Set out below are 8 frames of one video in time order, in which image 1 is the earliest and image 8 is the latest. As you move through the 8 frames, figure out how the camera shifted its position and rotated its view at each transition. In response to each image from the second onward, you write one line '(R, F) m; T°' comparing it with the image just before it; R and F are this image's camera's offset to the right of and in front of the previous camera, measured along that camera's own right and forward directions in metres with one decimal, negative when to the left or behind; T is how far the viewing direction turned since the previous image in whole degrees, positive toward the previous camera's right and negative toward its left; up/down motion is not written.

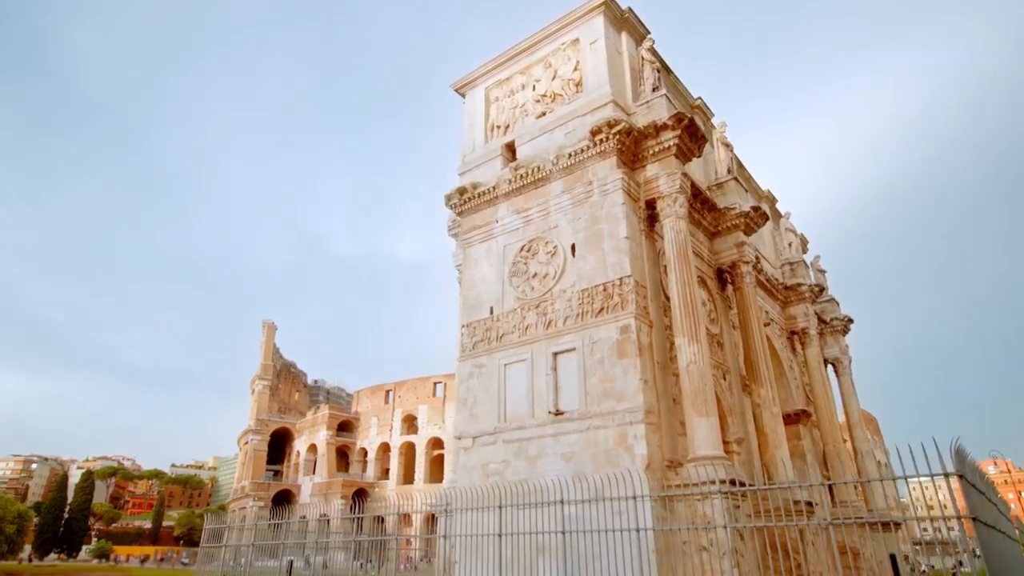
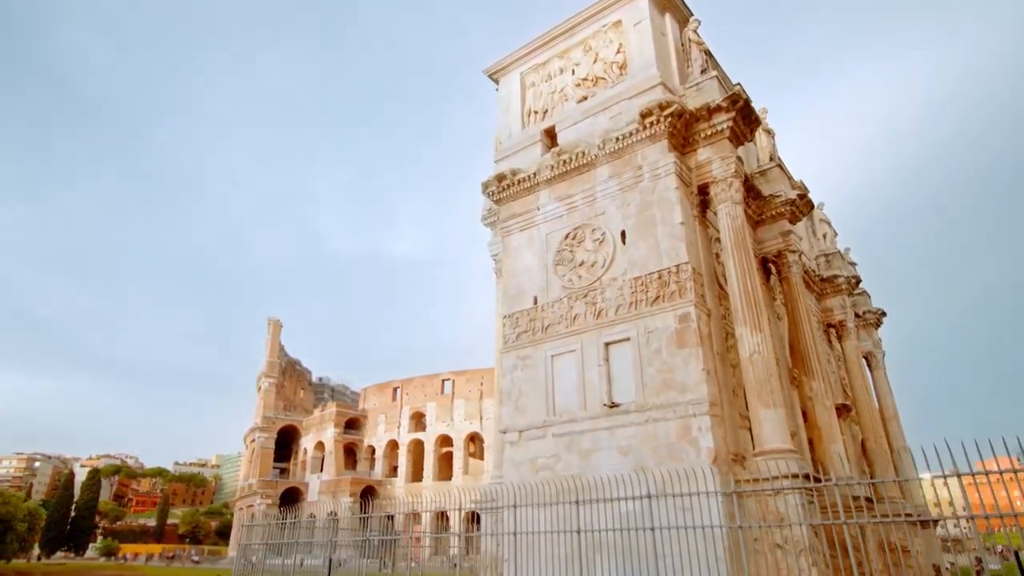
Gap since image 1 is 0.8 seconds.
(-0.9, +0.4) m; 0°
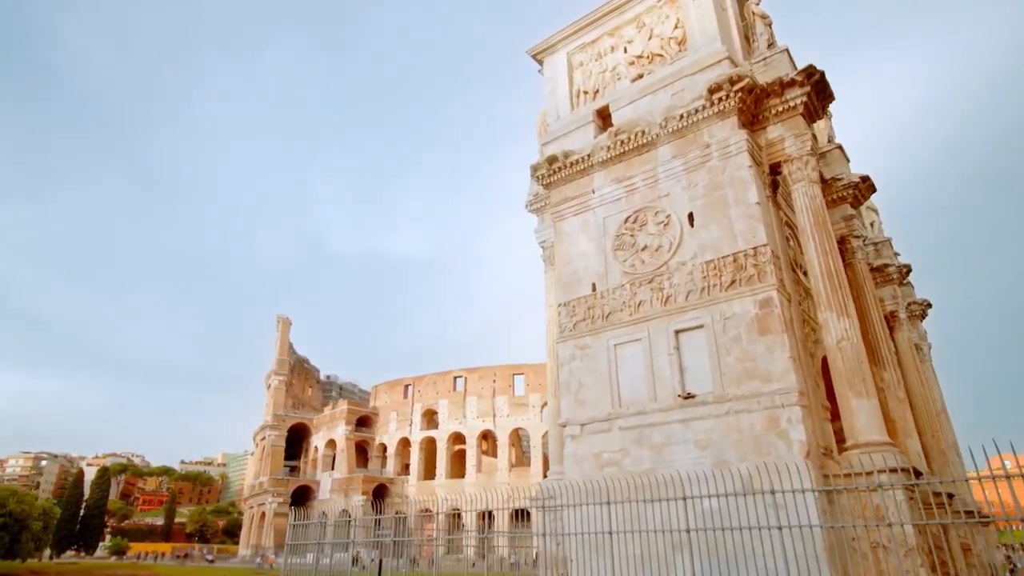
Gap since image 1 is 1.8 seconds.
(-1.0, +0.6) m; 0°
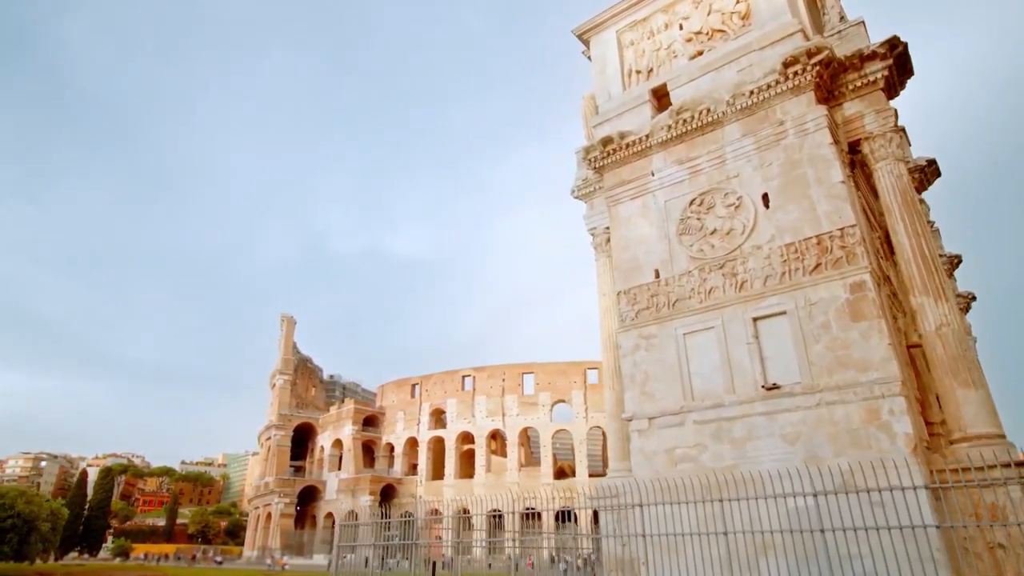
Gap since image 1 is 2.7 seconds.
(-1.1, +0.6) m; 0°
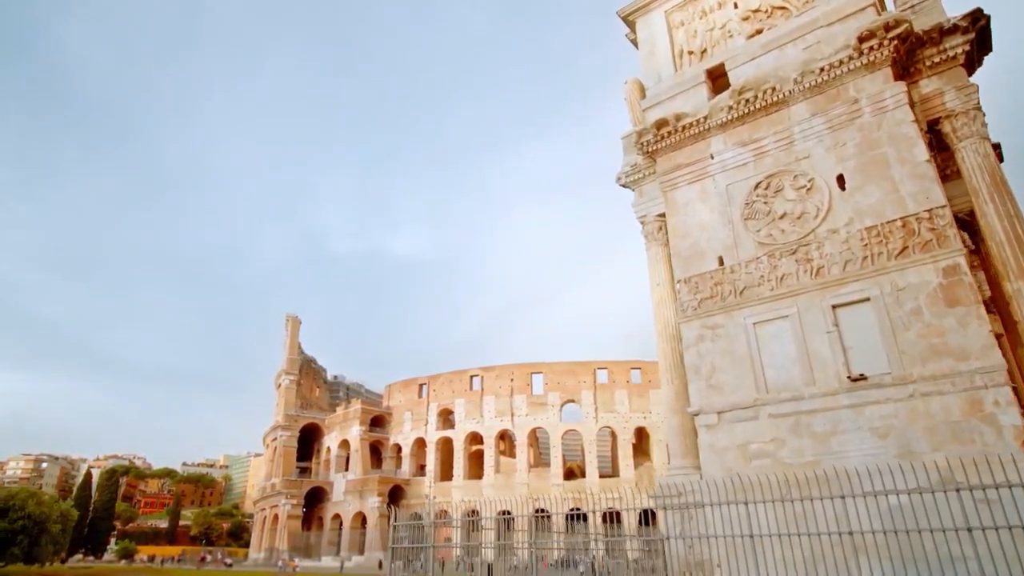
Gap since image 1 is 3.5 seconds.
(-1.0, +0.5) m; 0°
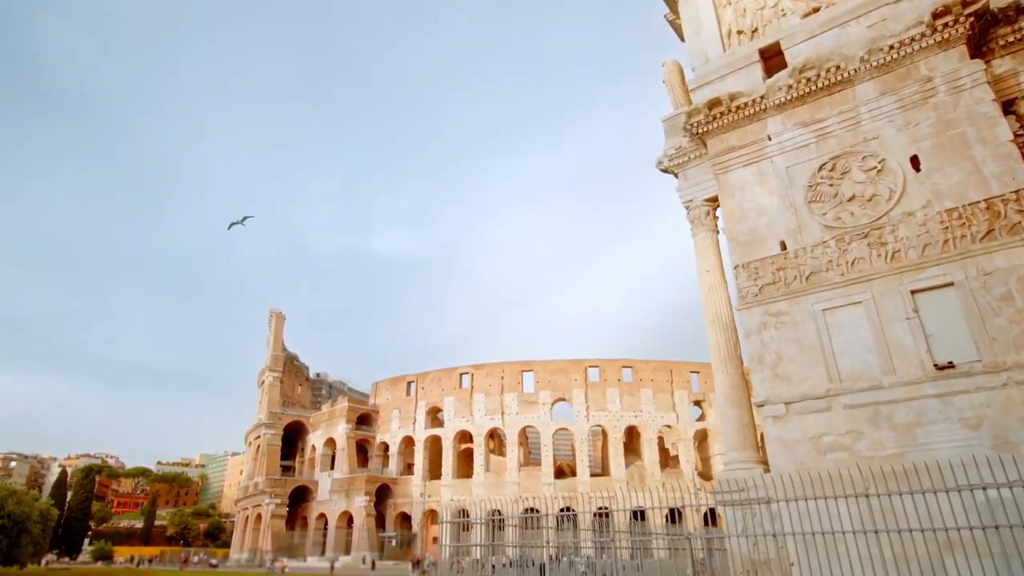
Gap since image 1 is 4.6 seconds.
(-1.1, +0.6) m; +2°
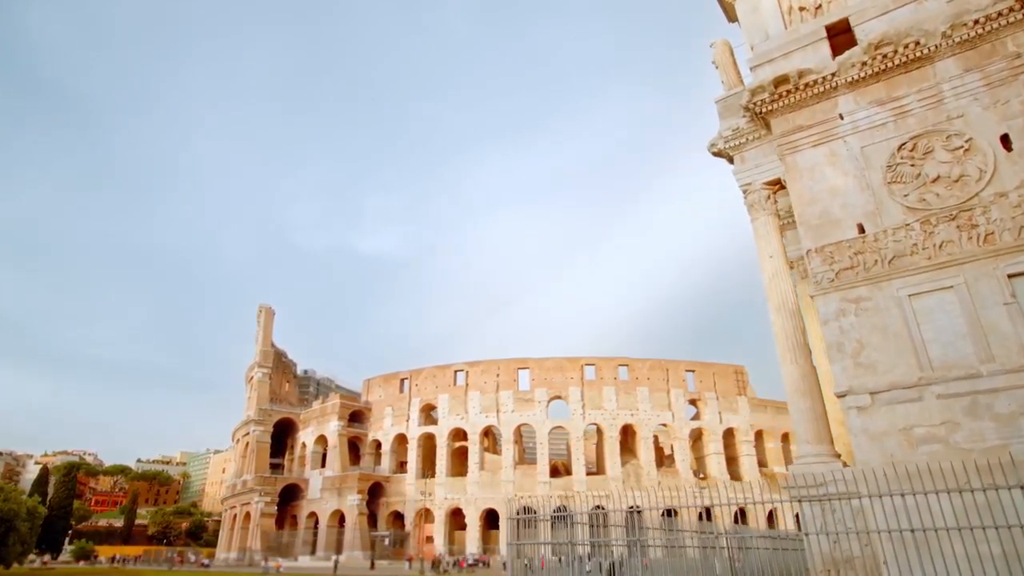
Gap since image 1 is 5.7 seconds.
(-1.2, +0.6) m; +2°
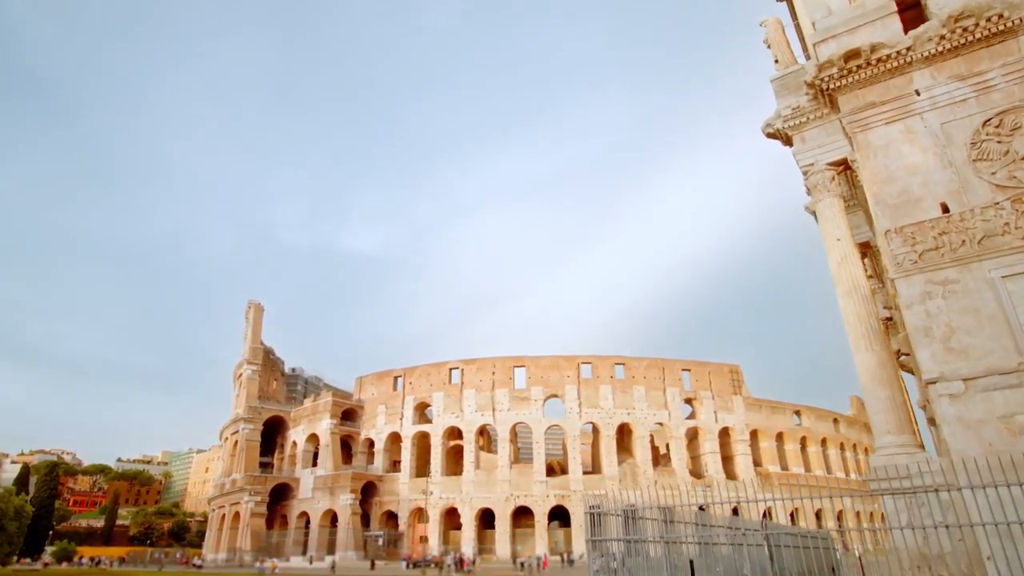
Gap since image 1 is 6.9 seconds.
(-1.2, +0.6) m; +1°
